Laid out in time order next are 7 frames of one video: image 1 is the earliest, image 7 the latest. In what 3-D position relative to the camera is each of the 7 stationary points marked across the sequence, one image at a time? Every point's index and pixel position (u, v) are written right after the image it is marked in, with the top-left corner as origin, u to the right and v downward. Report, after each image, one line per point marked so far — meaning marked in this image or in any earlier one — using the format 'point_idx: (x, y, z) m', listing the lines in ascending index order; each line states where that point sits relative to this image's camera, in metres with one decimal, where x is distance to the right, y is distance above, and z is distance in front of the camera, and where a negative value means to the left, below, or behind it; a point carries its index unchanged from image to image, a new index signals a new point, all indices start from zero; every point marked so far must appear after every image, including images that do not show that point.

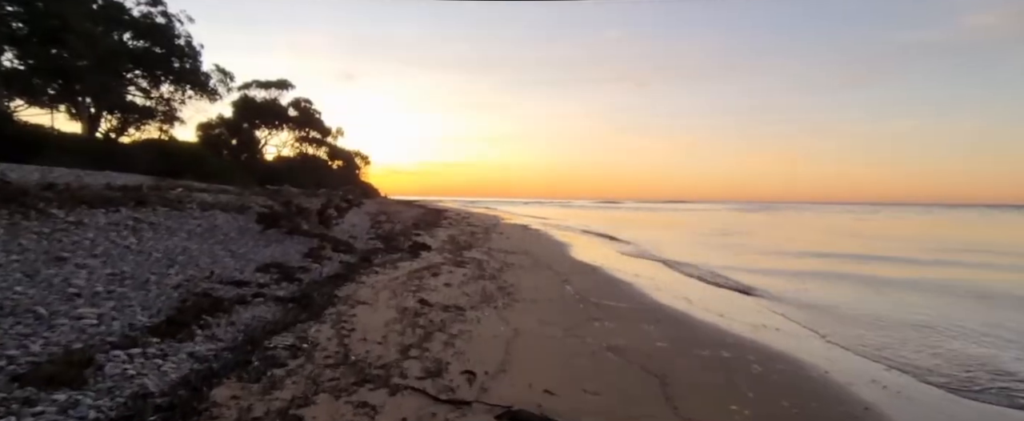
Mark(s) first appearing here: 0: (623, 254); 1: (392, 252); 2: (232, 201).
0: (+4.1, -1.6, +18.2) m
1: (-3.5, -1.2, +14.5) m
2: (-8.6, +0.3, +15.2) m
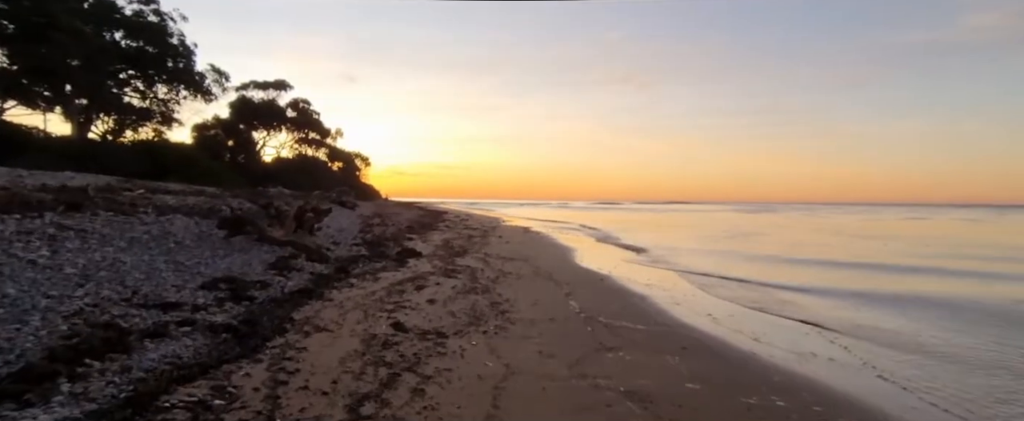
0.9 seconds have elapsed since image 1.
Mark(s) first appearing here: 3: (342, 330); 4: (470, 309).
0: (+4.1, -1.7, +16.8) m
1: (-3.6, -1.3, +13.1) m
2: (-8.6, +0.2, +13.8) m
3: (-2.1, -1.5, +6.3) m
4: (-0.7, -1.6, +8.3) m
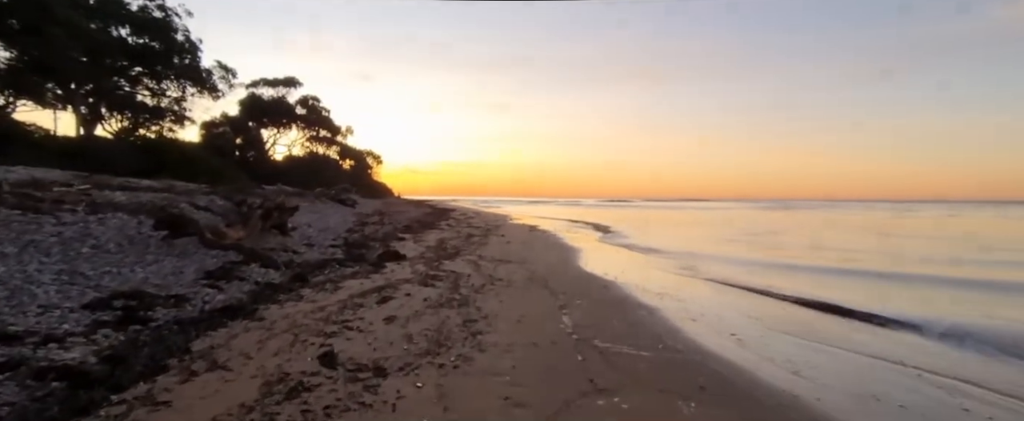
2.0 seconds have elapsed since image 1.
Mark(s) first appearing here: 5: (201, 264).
0: (+4.0, -1.6, +15.1) m
1: (-3.8, -1.3, +11.6) m
2: (-8.8, +0.2, +12.4) m
3: (-2.5, -1.5, +4.8) m
4: (-1.0, -1.6, +6.7) m
5: (-5.3, -0.9, +8.5) m
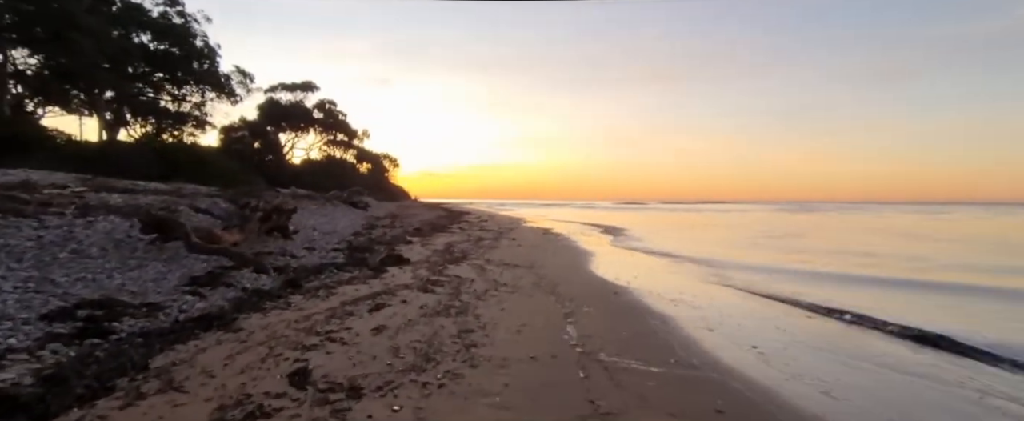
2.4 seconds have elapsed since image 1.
0: (+4.2, -1.7, +14.4) m
1: (-3.7, -1.3, +11.2) m
2: (-8.7, +0.2, +12.2) m
3: (-2.6, -1.5, +4.3) m
4: (-1.1, -1.6, +6.2) m
5: (-5.3, -1.0, +8.1) m
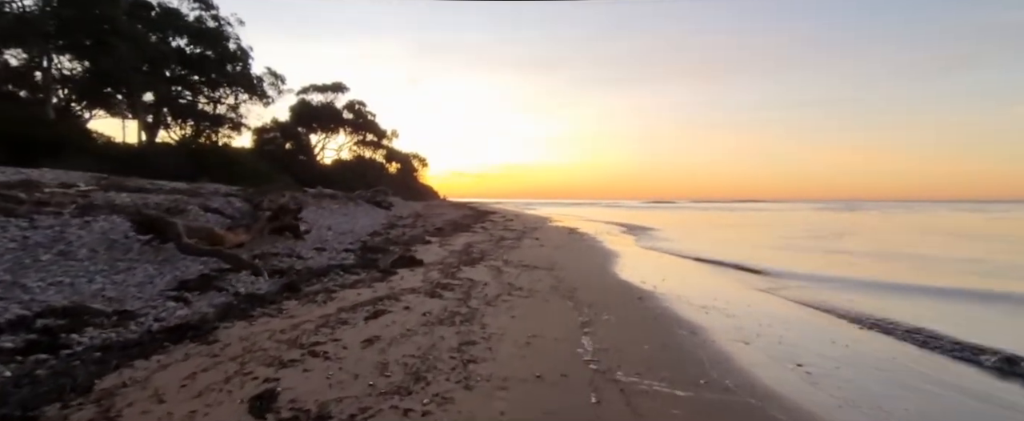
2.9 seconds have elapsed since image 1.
0: (+4.7, -1.7, +13.4) m
1: (-3.3, -1.3, +10.6) m
2: (-8.3, +0.2, +11.9) m
3: (-2.7, -1.5, +3.7) m
4: (-1.0, -1.6, +5.5) m
5: (-5.1, -0.9, +7.7) m
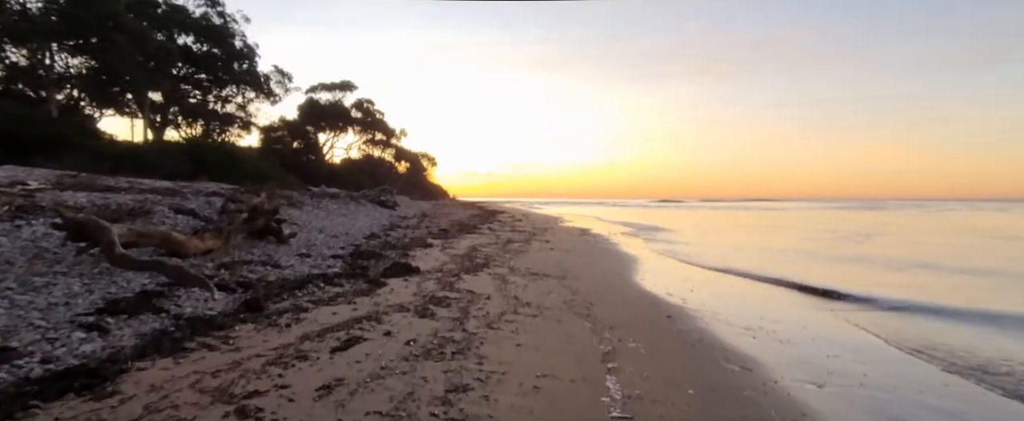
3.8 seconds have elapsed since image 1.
0: (+4.9, -1.7, +11.8) m
1: (-3.2, -1.3, +9.2) m
2: (-8.1, +0.1, +10.6) m
3: (-2.7, -1.5, +2.3) m
4: (-1.0, -1.7, +4.1) m
5: (-5.0, -1.0, +6.3) m
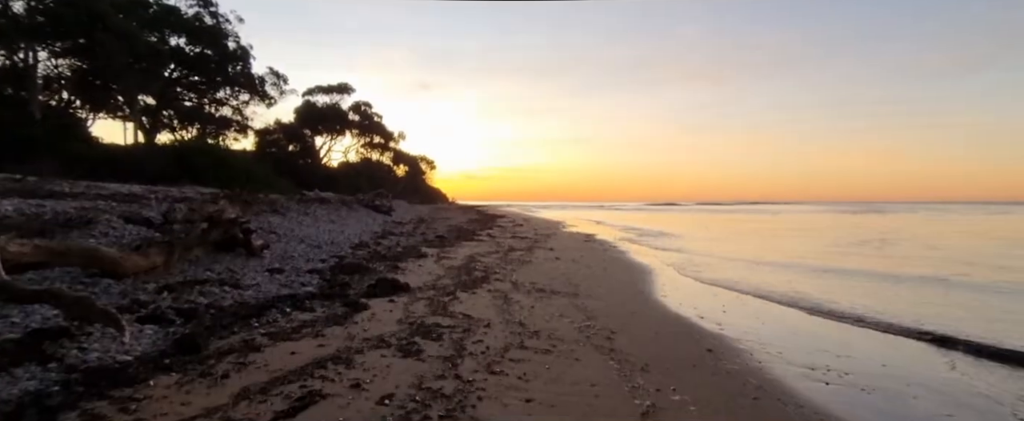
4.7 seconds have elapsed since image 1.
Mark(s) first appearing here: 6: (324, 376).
0: (+5.0, -1.8, +10.3) m
1: (-3.1, -1.5, +7.7) m
2: (-8.1, 0.0, +9.1) m
3: (-2.6, -1.6, +0.8) m
4: (-0.9, -1.8, +2.6) m
5: (-5.0, -1.1, +4.8) m
6: (-1.9, -1.7, +5.1) m
